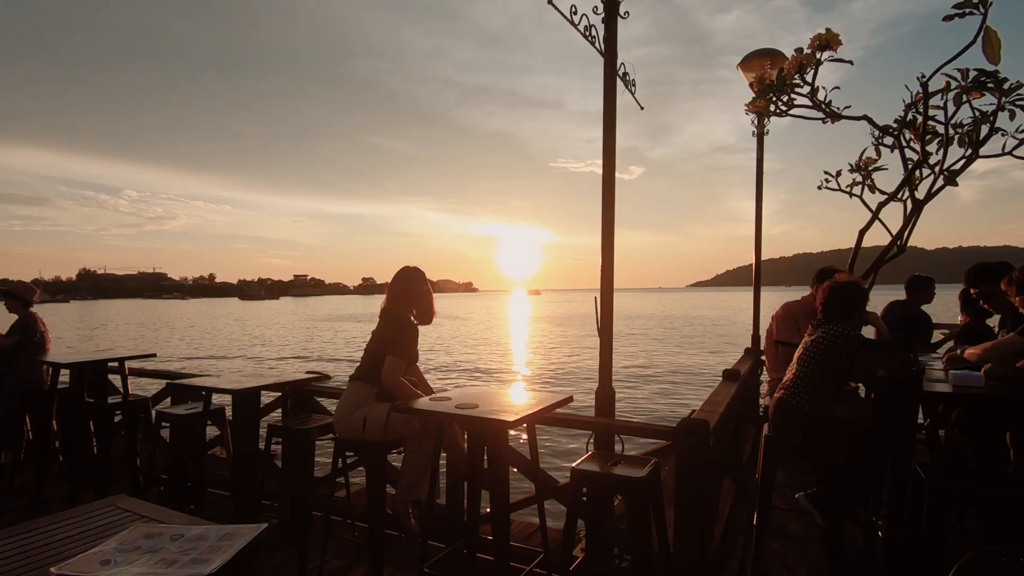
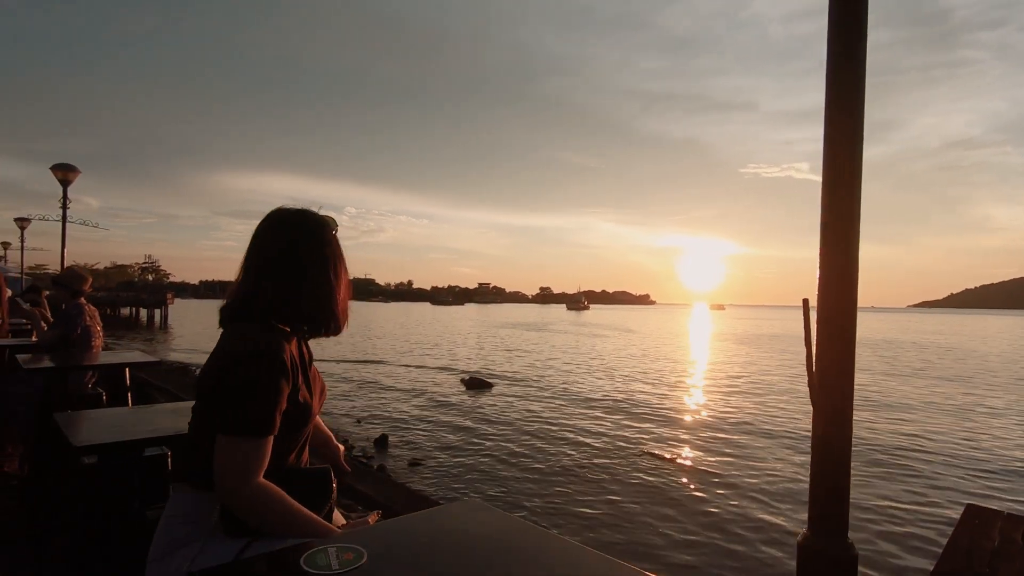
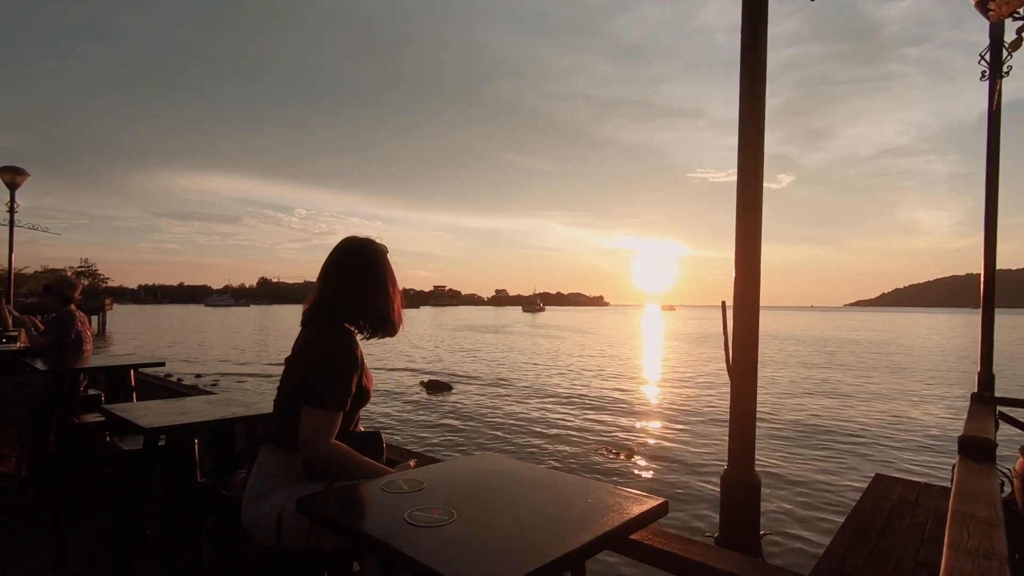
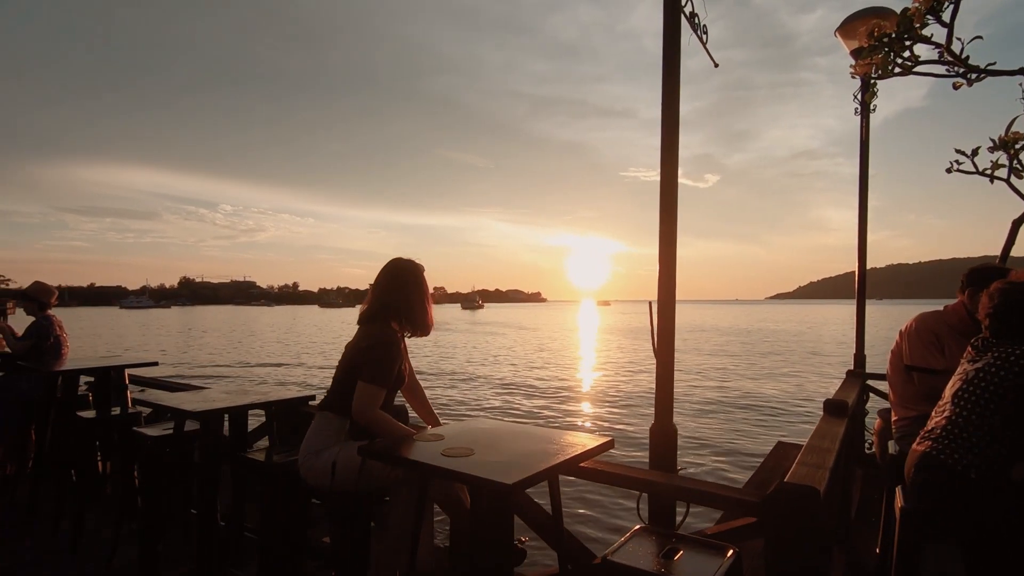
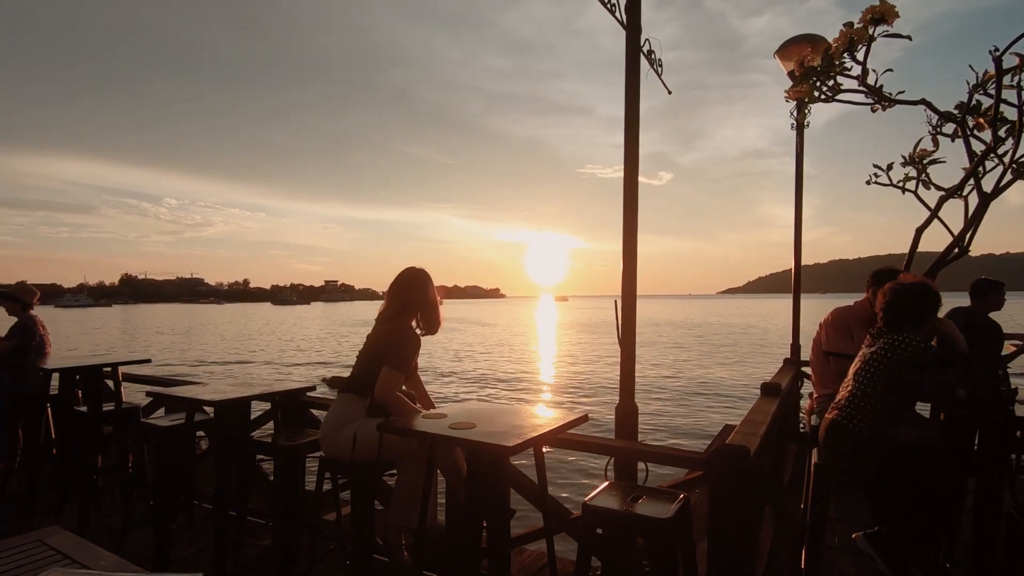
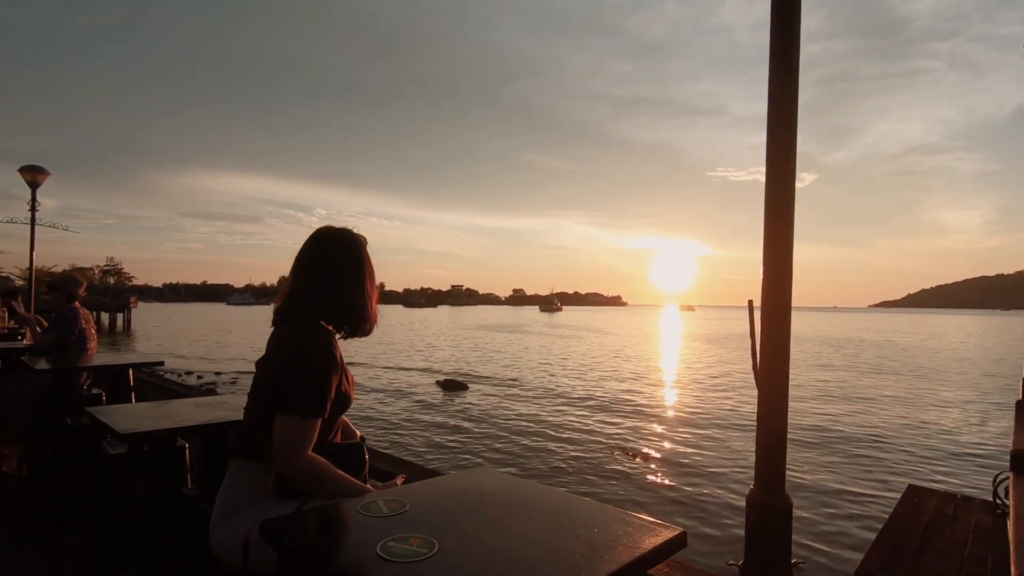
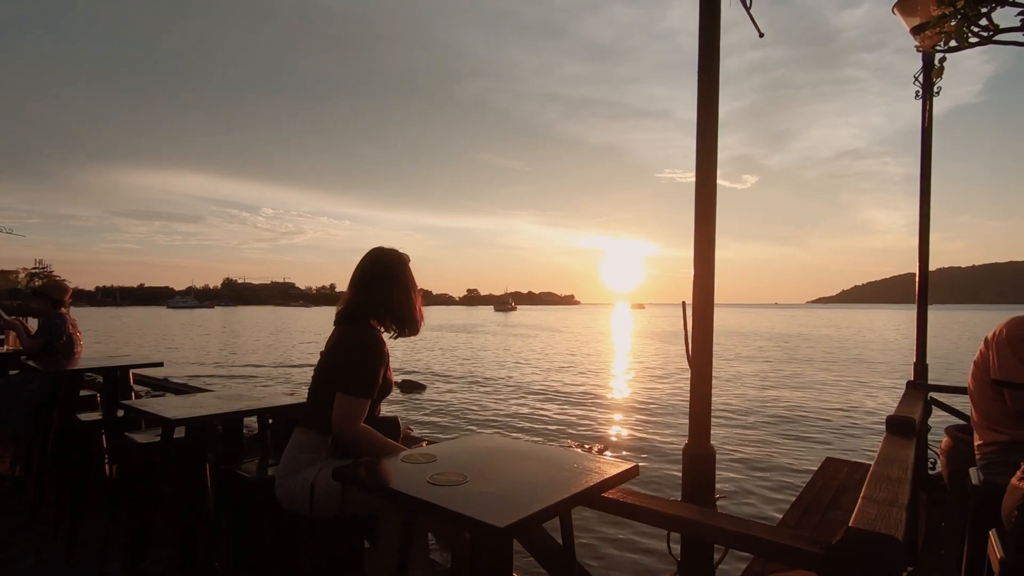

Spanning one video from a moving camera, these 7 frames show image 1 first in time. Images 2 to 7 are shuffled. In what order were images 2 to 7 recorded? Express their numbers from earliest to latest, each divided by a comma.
5, 4, 7, 3, 6, 2
